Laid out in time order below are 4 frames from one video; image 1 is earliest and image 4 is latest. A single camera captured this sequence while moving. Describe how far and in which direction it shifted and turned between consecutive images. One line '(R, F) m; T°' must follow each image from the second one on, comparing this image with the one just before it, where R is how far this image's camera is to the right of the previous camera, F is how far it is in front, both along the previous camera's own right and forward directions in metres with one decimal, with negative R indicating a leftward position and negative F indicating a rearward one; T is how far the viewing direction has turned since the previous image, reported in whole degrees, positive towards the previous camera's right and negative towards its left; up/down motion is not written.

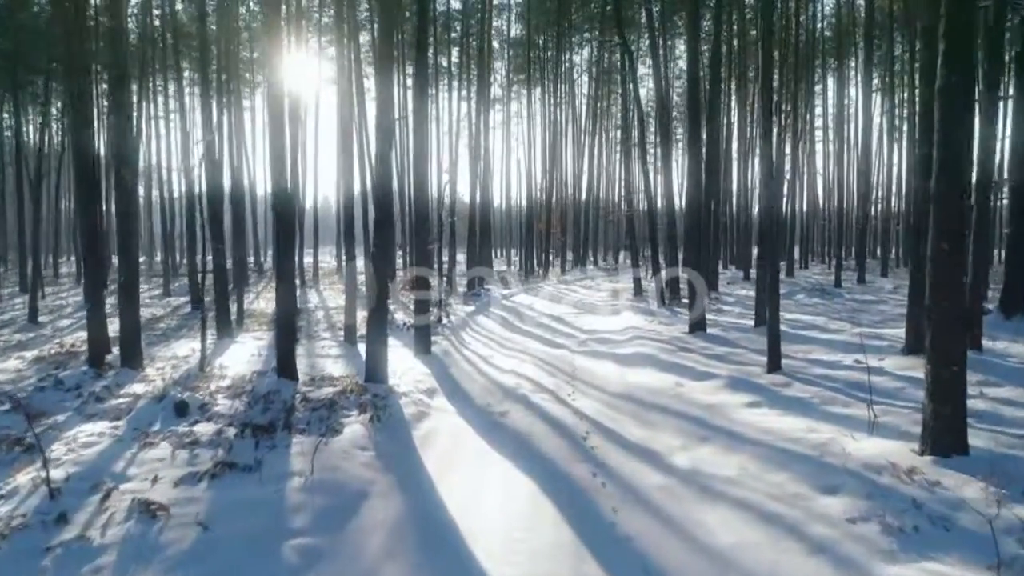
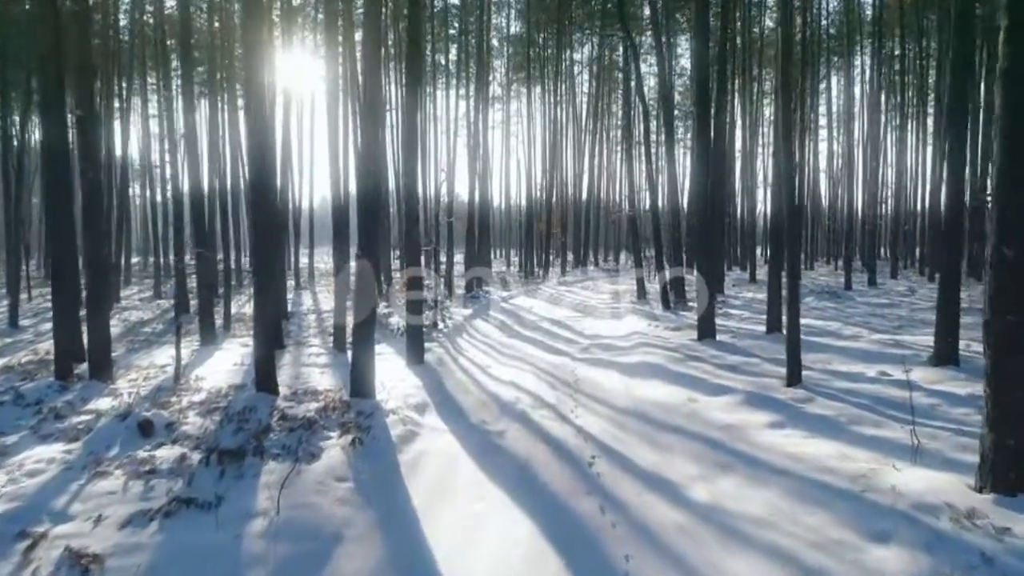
(0.0, +0.8) m; 0°
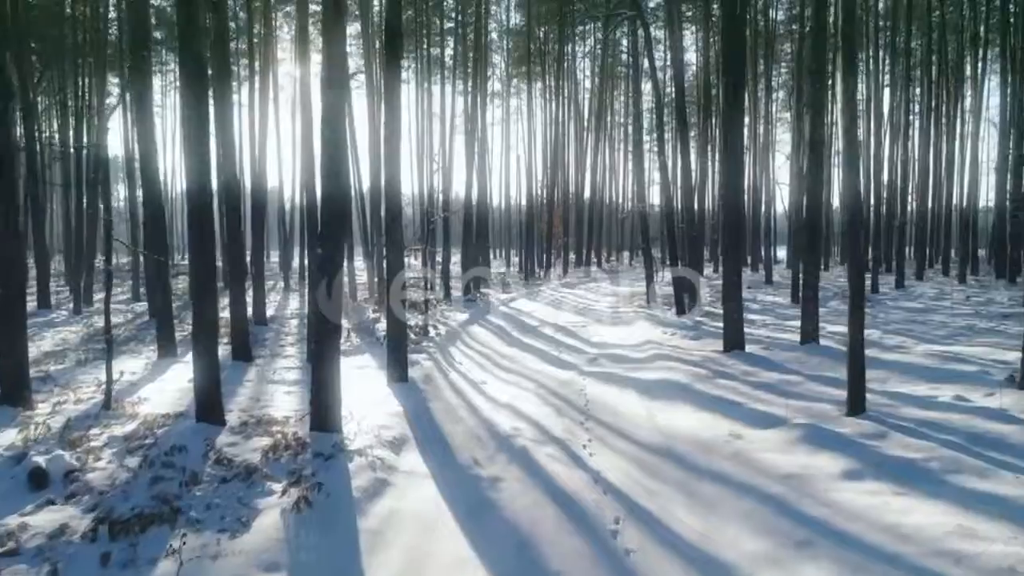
(0.0, +1.8) m; 0°
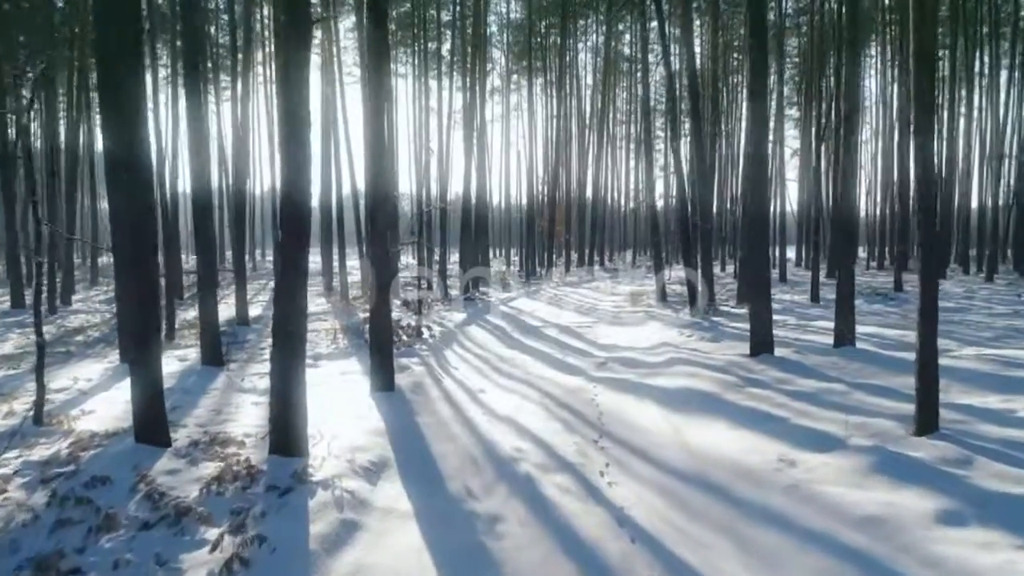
(0.0, +1.3) m; 0°
